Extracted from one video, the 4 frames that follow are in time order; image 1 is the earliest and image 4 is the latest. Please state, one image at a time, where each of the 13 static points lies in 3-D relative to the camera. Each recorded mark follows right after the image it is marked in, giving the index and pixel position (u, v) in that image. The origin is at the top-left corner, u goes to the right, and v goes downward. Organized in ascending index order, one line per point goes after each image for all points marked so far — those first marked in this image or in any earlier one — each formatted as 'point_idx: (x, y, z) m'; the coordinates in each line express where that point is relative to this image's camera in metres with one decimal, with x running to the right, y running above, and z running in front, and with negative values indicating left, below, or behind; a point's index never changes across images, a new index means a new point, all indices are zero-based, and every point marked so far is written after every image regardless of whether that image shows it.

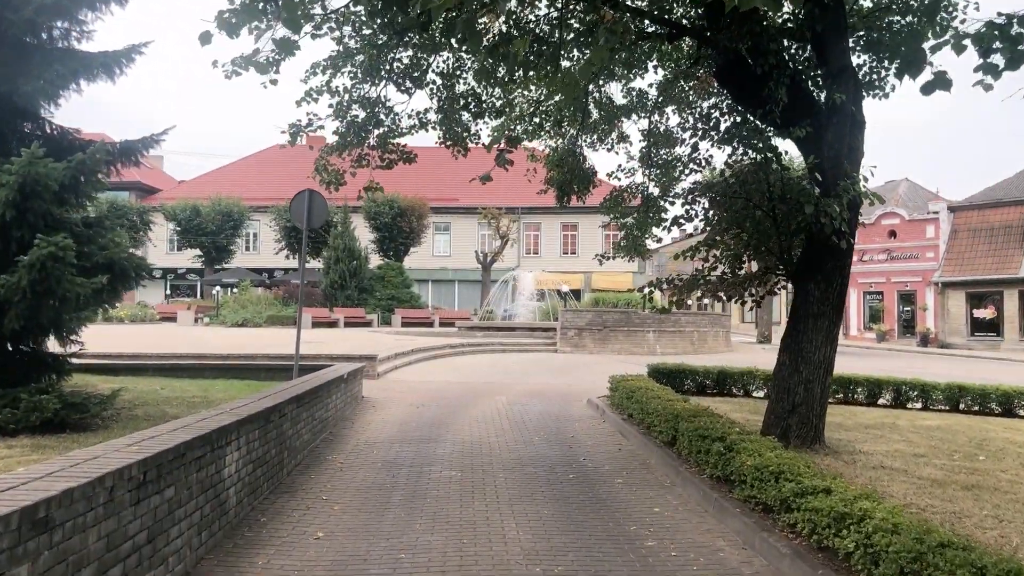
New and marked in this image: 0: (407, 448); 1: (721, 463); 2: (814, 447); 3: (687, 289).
0: (-1.3, -1.9, +8.4) m
1: (+1.8, -1.5, +6.2) m
2: (+3.2, -1.7, +7.4) m
3: (+2.0, 0.0, +8.0) m
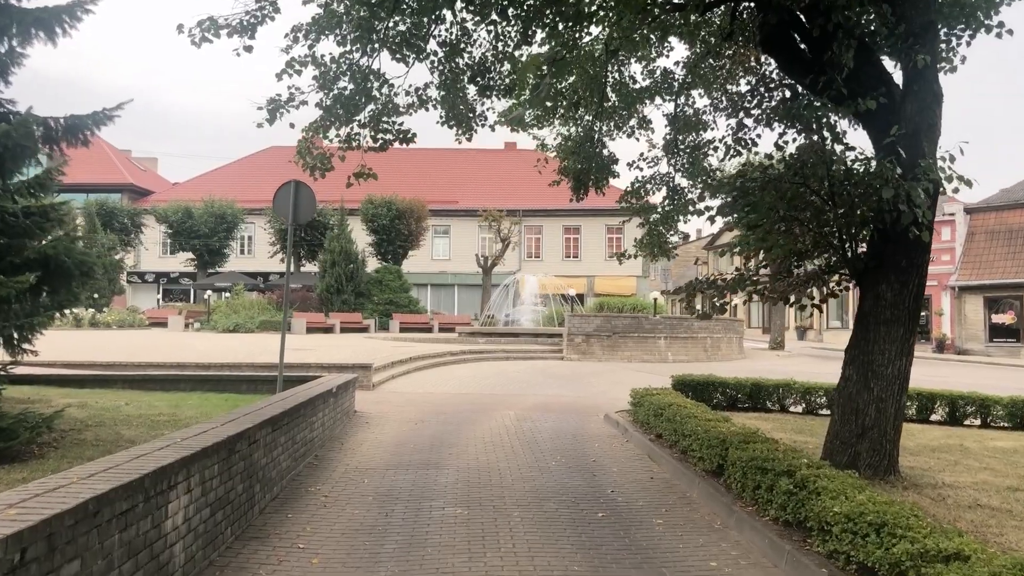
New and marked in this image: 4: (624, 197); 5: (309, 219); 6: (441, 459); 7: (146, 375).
0: (-1.1, -1.9, +7.2) m
1: (+2.0, -1.5, +5.0) m
2: (+3.3, -1.7, +6.2) m
3: (+2.1, 0.0, +6.8) m
4: (+1.6, +1.3, +9.9) m
5: (-2.8, +1.0, +9.7) m
6: (-0.8, -1.9, +7.9) m
7: (-5.6, -1.3, +10.8) m
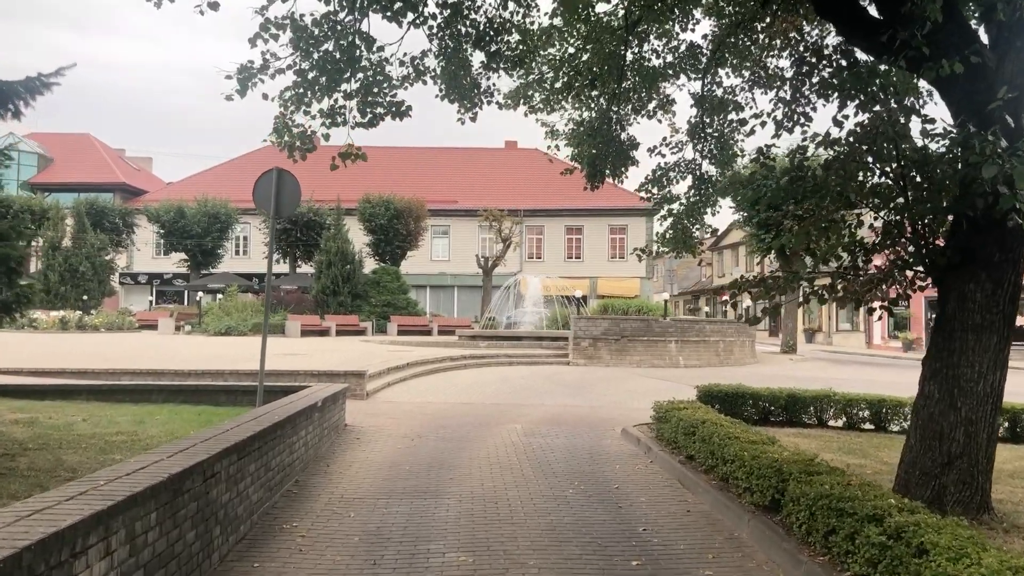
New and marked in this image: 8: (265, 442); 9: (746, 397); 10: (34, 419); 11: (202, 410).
0: (-1.0, -1.9, +6.1) m
1: (+2.1, -1.5, +3.9) m
2: (+3.4, -1.7, +5.1) m
3: (+2.2, 0.0, +5.8) m
4: (+1.7, +1.3, +8.8) m
5: (-2.7, +1.0, +8.7) m
6: (-0.7, -1.9, +6.8) m
7: (-5.5, -1.4, +9.7) m
8: (-2.1, -1.3, +5.9) m
9: (+3.1, -1.4, +9.2) m
10: (-5.2, -1.4, +7.6) m
11: (-4.0, -1.6, +8.9) m
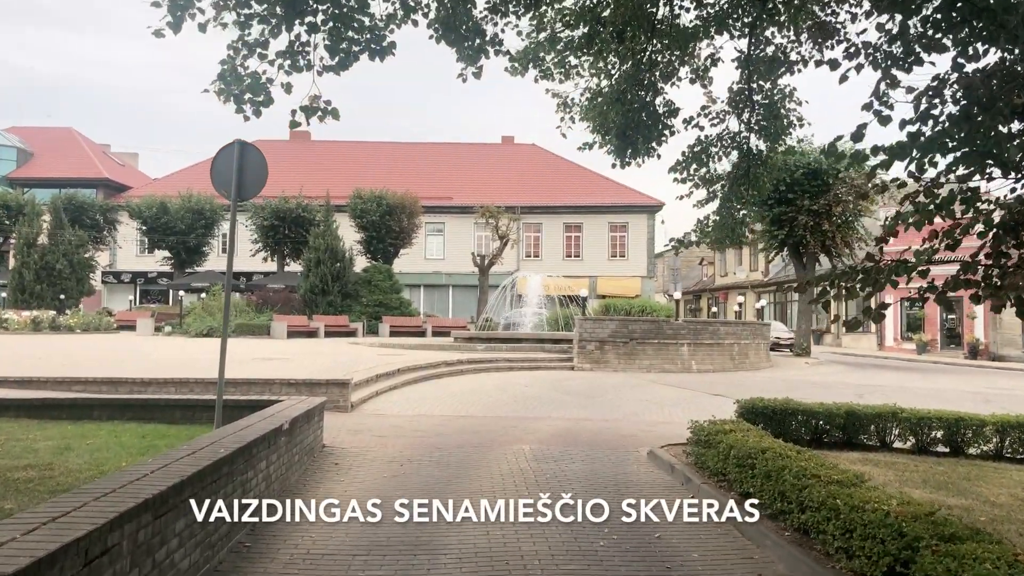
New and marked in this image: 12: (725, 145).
0: (-0.9, -1.9, +4.7) m
1: (+2.2, -1.5, +2.5) m
2: (+3.6, -1.7, +3.7) m
3: (+2.4, 0.0, +4.4) m
4: (+1.8, +1.3, +7.4) m
5: (-2.6, +1.0, +7.2) m
6: (-0.6, -1.9, +5.4) m
7: (-5.4, -1.3, +8.2) m
8: (-2.0, -1.3, +4.5) m
9: (+3.2, -1.4, +7.8) m
10: (-5.1, -1.4, +6.1) m
11: (-3.9, -1.5, +7.5) m
12: (+2.3, +1.5, +7.5) m
